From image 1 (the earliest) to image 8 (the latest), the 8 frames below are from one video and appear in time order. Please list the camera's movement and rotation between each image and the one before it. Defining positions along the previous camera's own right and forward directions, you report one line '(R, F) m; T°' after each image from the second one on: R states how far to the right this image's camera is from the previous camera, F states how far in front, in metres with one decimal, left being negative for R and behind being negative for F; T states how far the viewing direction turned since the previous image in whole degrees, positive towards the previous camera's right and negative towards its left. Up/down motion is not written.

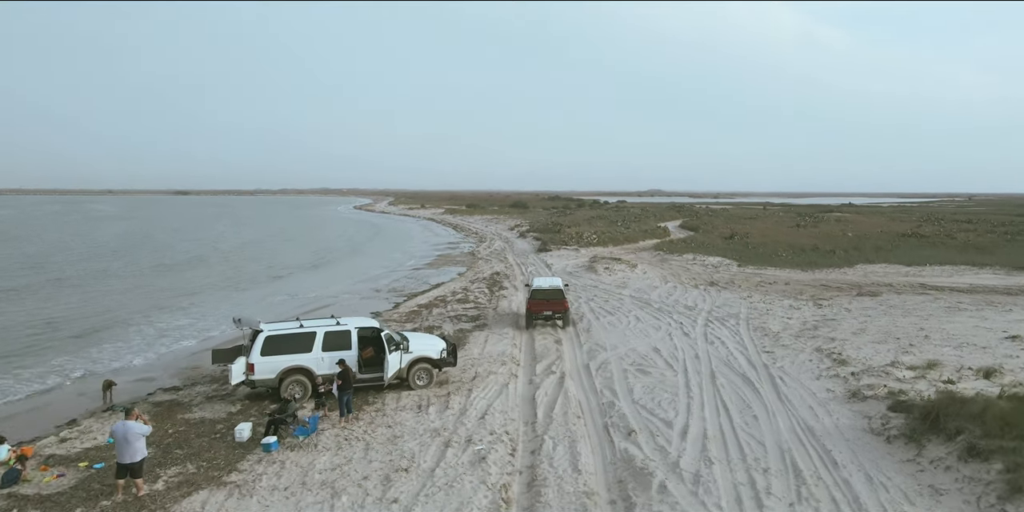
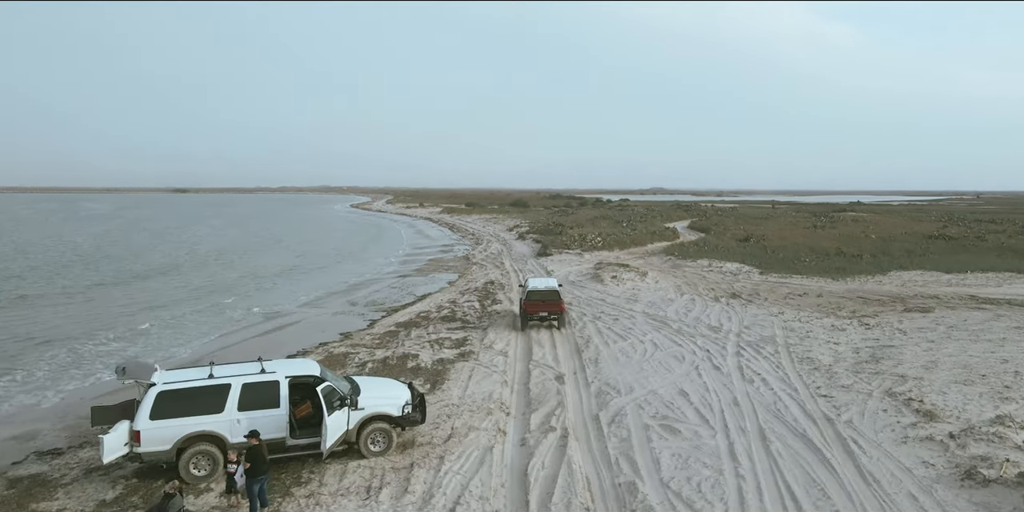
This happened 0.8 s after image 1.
(+0.2, +3.6) m; 0°
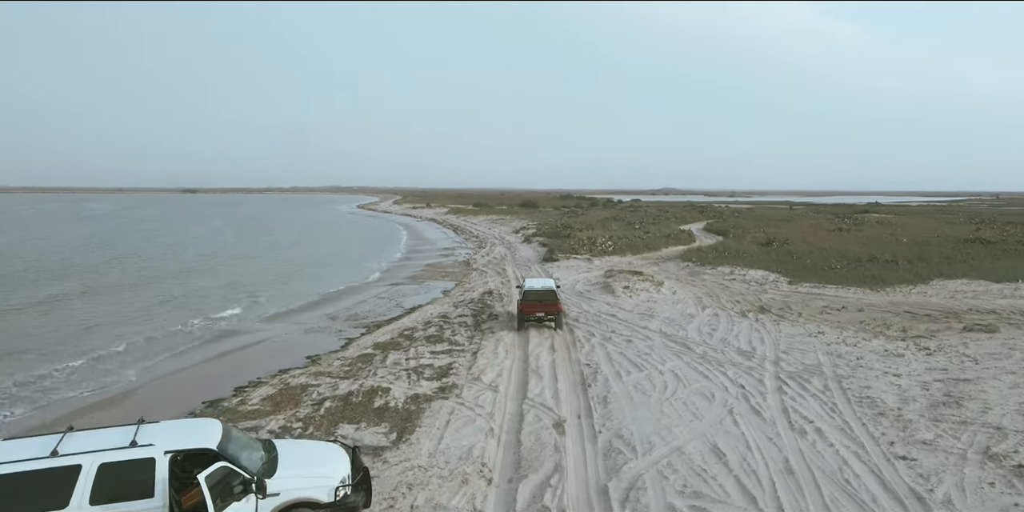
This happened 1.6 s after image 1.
(+0.4, +3.0) m; -1°
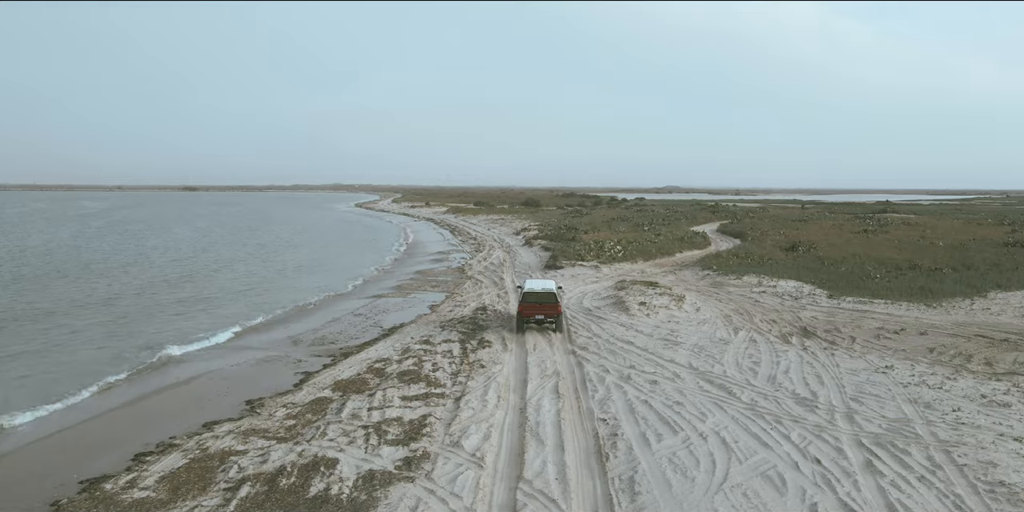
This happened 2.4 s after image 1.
(+0.2, +3.8) m; 0°
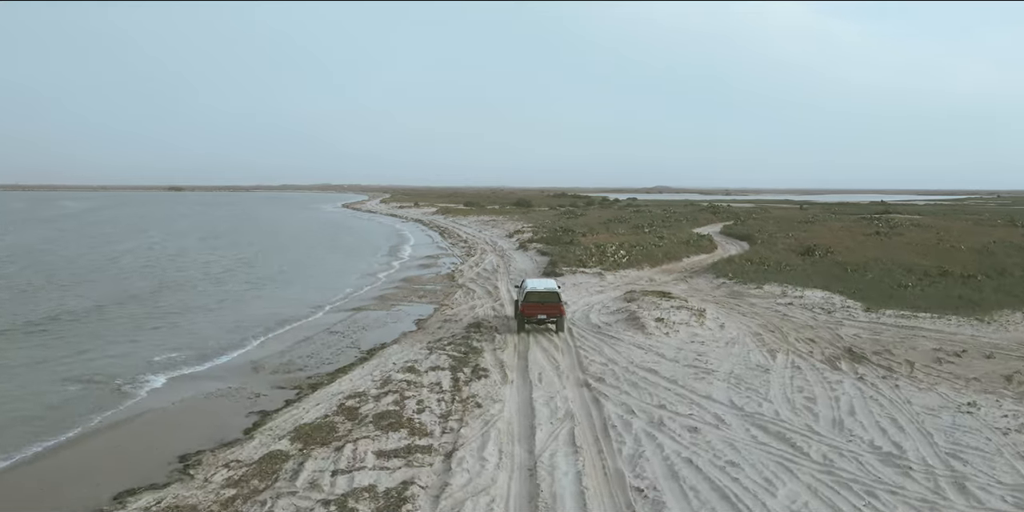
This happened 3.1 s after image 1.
(-0.2, +2.9) m; +1°
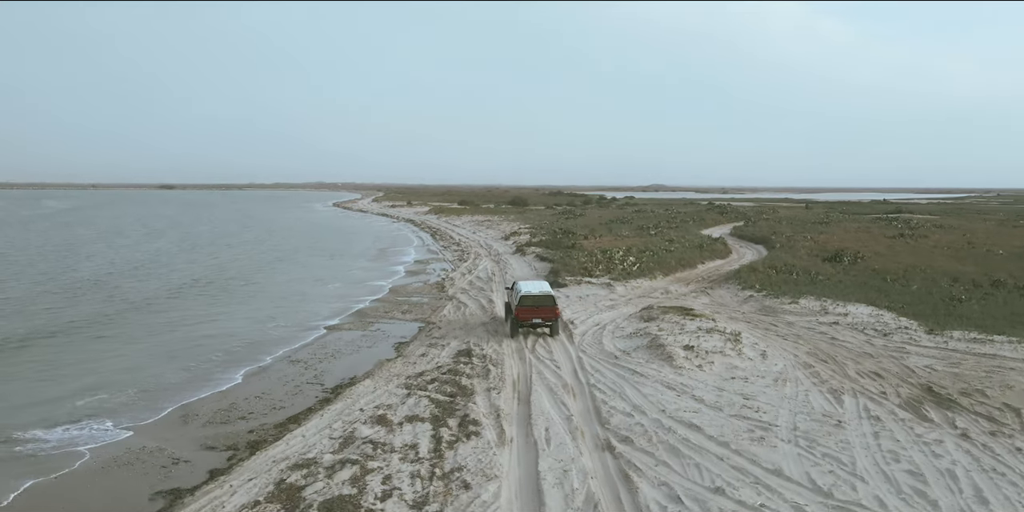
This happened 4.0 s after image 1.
(-0.1, +3.5) m; 0°
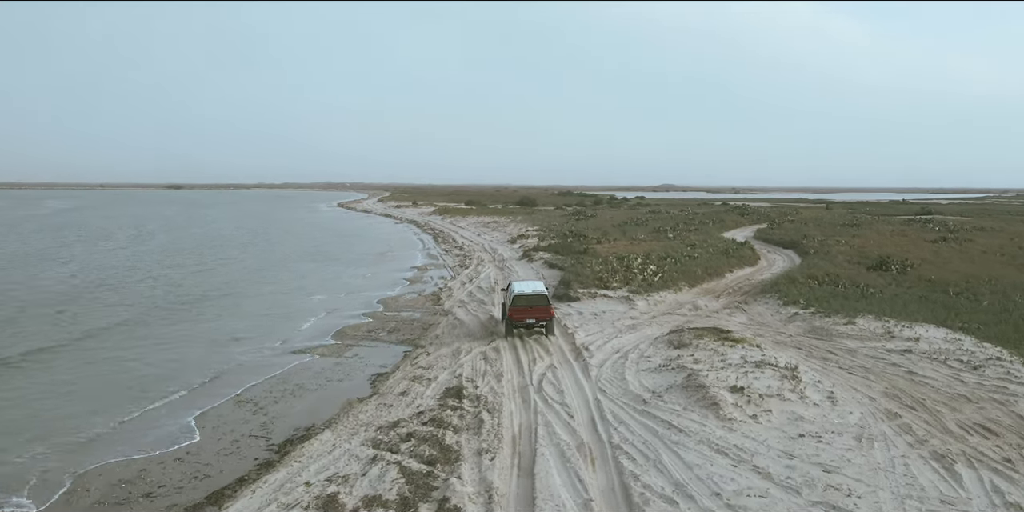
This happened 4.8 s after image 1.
(+0.1, +3.4) m; -1°
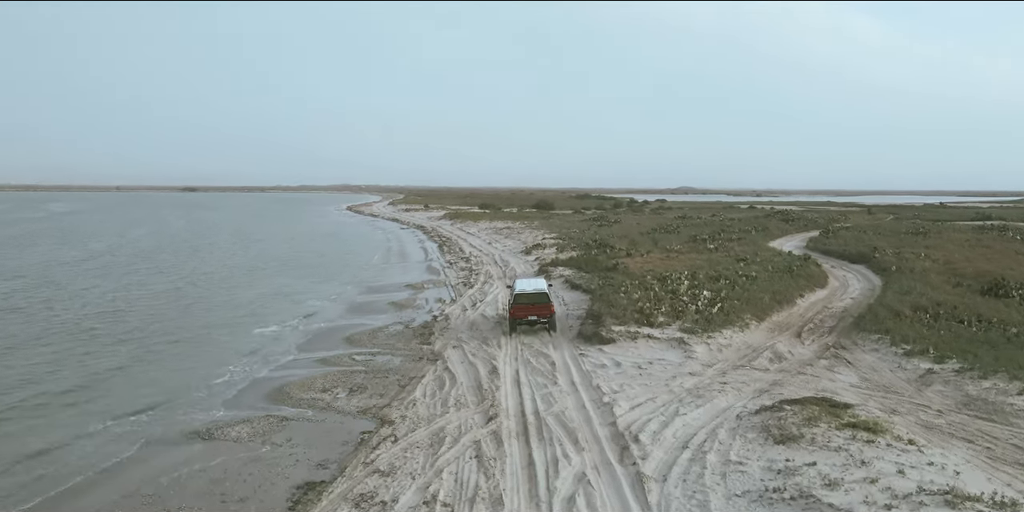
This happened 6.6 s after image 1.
(+0.1, +6.0) m; -1°
